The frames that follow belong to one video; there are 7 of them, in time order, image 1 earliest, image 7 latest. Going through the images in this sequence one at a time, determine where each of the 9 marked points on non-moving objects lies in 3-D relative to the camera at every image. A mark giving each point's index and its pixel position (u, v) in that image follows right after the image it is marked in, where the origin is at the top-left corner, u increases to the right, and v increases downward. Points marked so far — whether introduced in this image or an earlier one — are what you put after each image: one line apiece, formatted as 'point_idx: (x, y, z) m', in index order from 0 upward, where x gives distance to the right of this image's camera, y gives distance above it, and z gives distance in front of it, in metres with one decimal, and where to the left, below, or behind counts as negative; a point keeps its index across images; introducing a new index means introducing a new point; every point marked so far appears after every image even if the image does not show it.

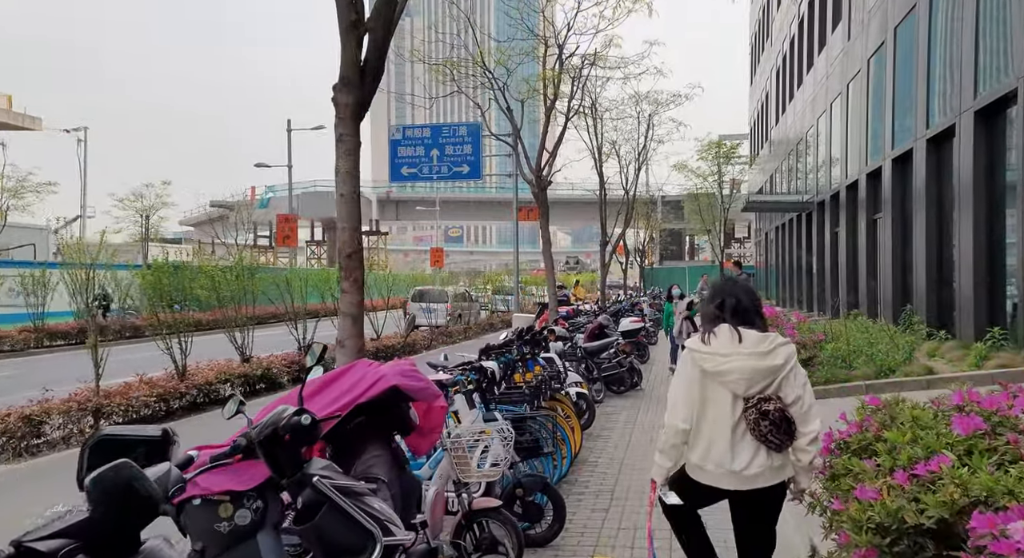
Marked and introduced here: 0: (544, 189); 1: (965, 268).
0: (+0.5, +1.3, +11.4) m
1: (+6.5, +0.1, +11.5) m
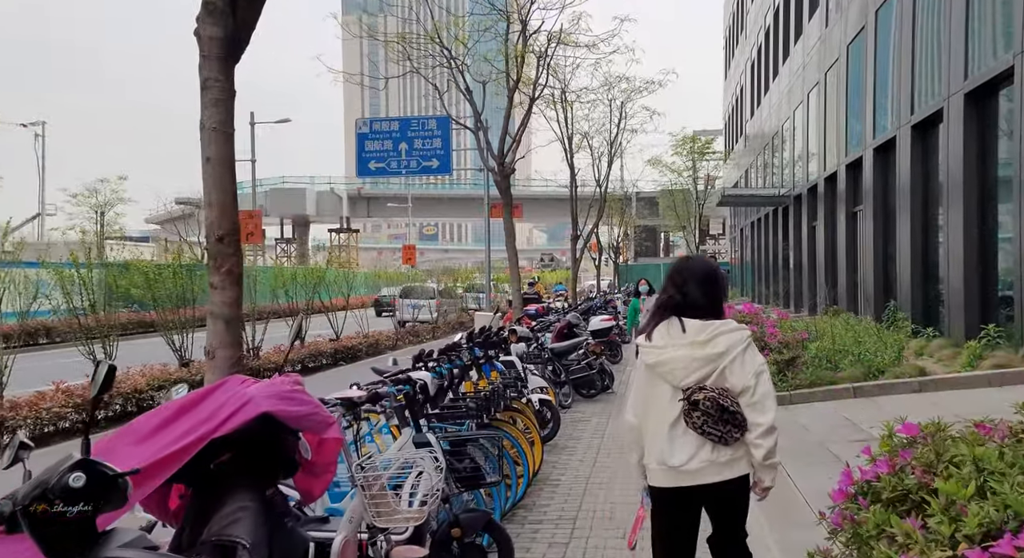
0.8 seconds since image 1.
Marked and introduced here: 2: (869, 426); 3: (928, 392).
0: (-0.1, +1.3, +10.5) m
1: (+6.0, +0.2, +10.9) m
2: (+3.2, -1.3, +7.2) m
3: (+4.4, -1.2, +8.5) m
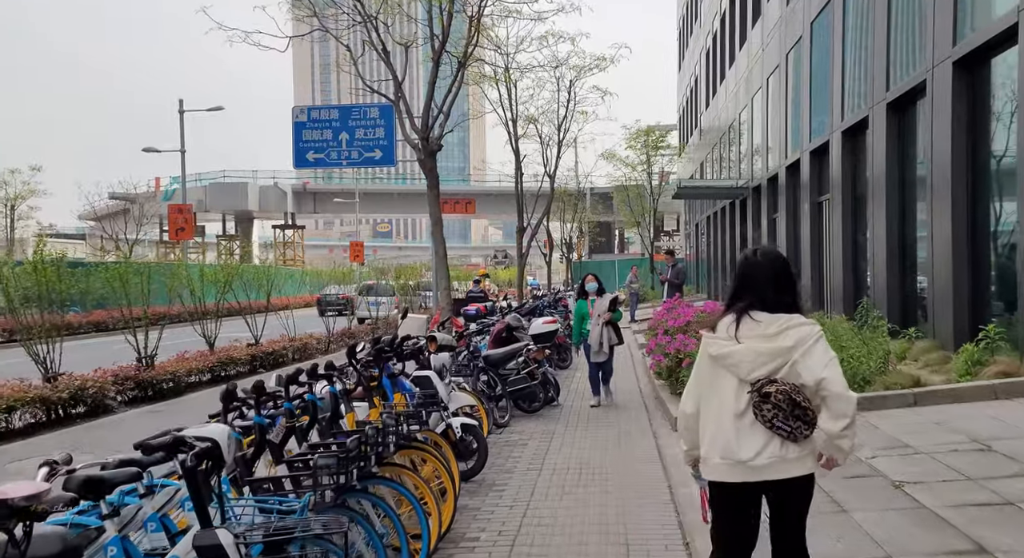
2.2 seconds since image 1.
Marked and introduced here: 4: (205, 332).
0: (-0.9, +1.4, +9.0) m
1: (+5.1, +0.3, +9.6) m
2: (+2.5, -1.2, +5.8) m
3: (+3.7, -1.1, +7.2) m
4: (-5.2, -0.9, +13.6) m
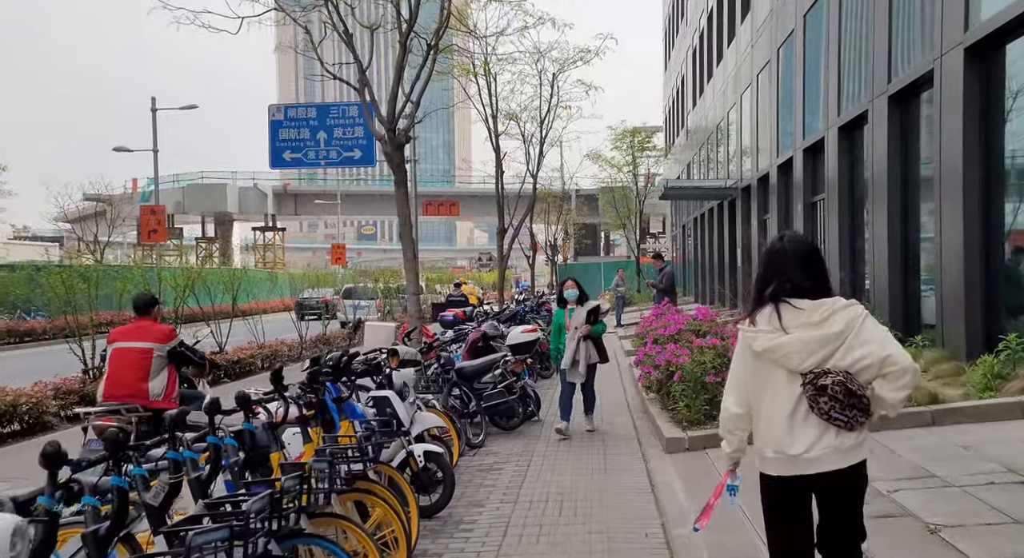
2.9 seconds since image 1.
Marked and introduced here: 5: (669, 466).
0: (-1.1, +1.3, +8.2) m
1: (+4.9, +0.2, +8.9) m
2: (+2.3, -1.3, +5.0) m
3: (+3.5, -1.2, +6.5) m
4: (-5.5, -1.0, +12.7) m
5: (+1.3, -1.5, +6.6) m
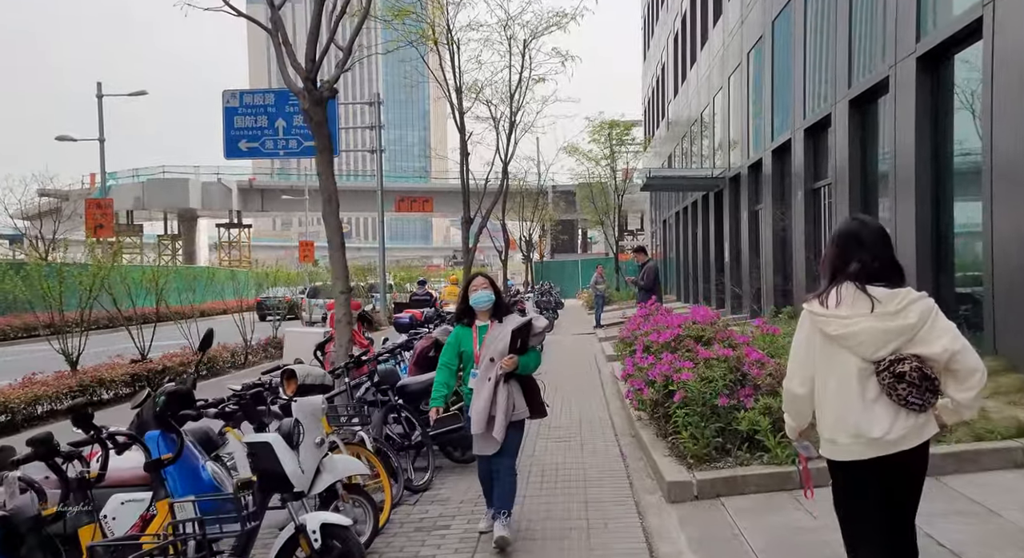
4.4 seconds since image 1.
0: (-1.5, +1.4, +6.4) m
1: (+4.5, +0.3, +7.3) m
2: (+2.1, -1.2, +3.4) m
3: (+3.2, -1.1, +4.8) m
4: (-6.0, -0.9, +10.8) m
5: (+1.0, -1.5, +4.9) m
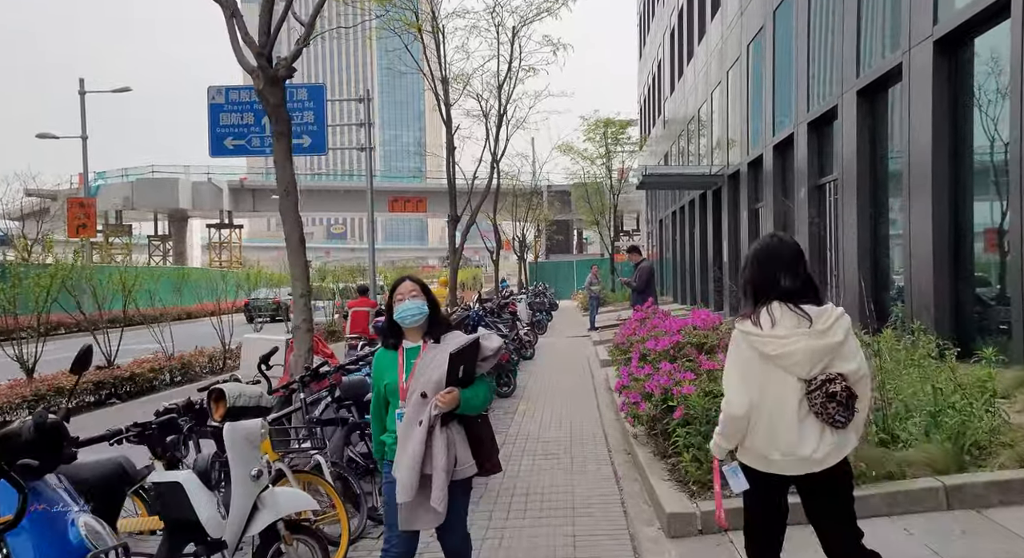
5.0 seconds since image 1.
0: (-1.6, +1.4, +5.7) m
1: (+4.3, +0.3, +6.7) m
2: (+2.0, -1.2, +2.7) m
3: (+3.0, -1.1, +4.2) m
4: (-6.2, -0.9, +10.1) m
5: (+0.8, -1.5, +4.2) m
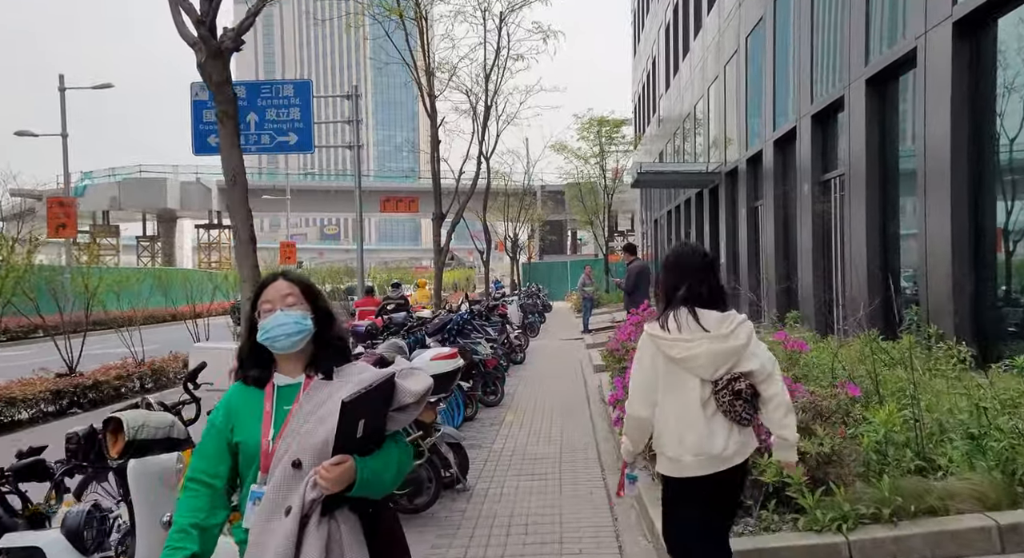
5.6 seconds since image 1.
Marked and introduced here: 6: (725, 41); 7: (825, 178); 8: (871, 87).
0: (-1.8, +1.4, +5.0) m
1: (+4.2, +0.3, +6.0) m
2: (+1.8, -1.2, +2.0) m
3: (+2.9, -1.1, +3.5) m
4: (-6.3, -1.0, +9.4) m
5: (+0.7, -1.5, +3.5) m
6: (+5.1, +5.7, +19.3) m
7: (+4.8, +1.6, +12.4) m
8: (+4.5, +2.4, +10.2) m
